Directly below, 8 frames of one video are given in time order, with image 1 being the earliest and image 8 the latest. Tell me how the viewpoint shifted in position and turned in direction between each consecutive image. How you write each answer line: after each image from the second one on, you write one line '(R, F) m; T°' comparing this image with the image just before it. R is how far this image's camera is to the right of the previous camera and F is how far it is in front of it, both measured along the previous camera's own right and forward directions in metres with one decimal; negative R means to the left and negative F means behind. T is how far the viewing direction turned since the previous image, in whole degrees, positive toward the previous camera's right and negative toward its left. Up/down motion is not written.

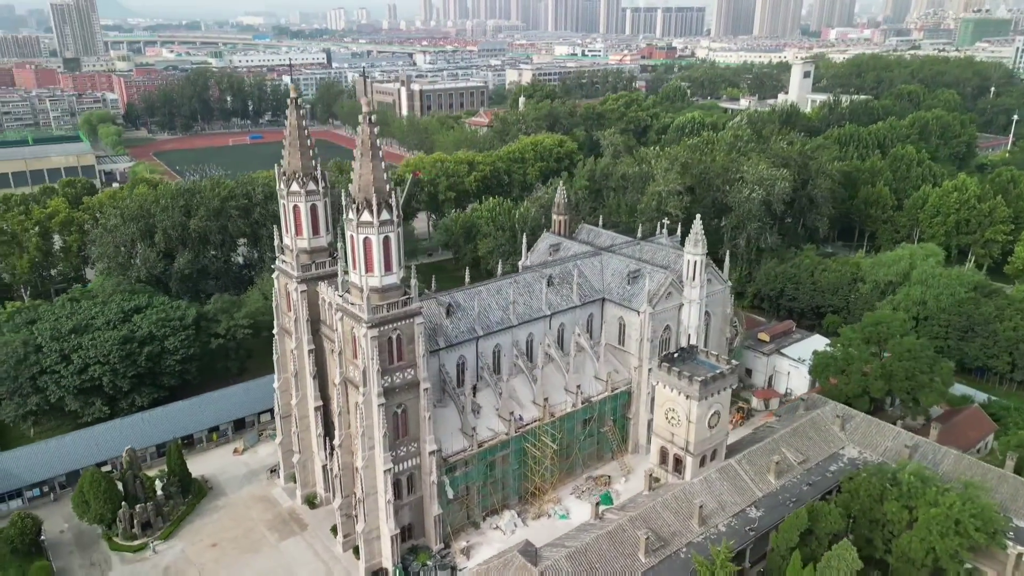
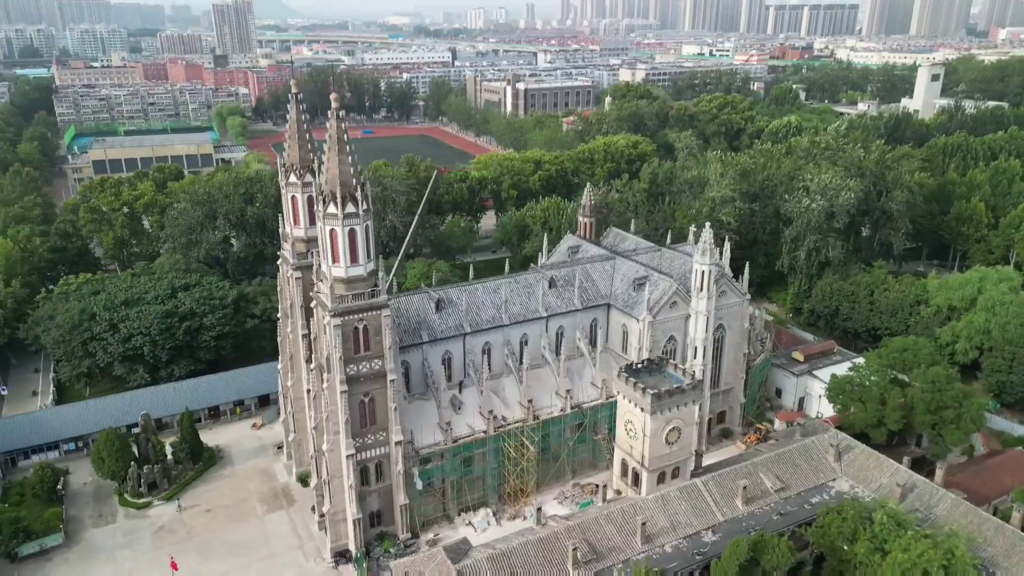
(+8.1, +0.7) m; -9°
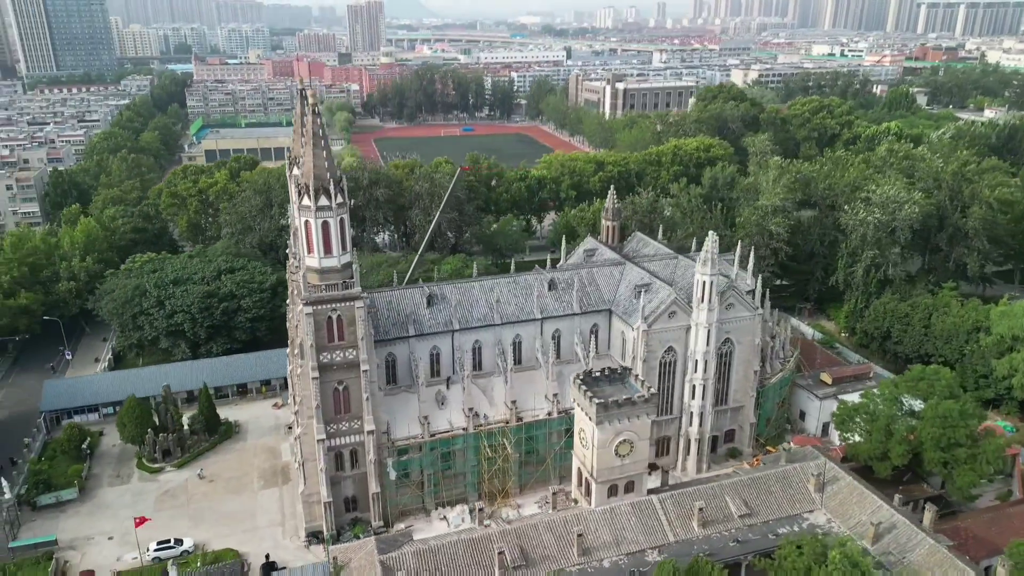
(+7.6, +0.7) m; -9°
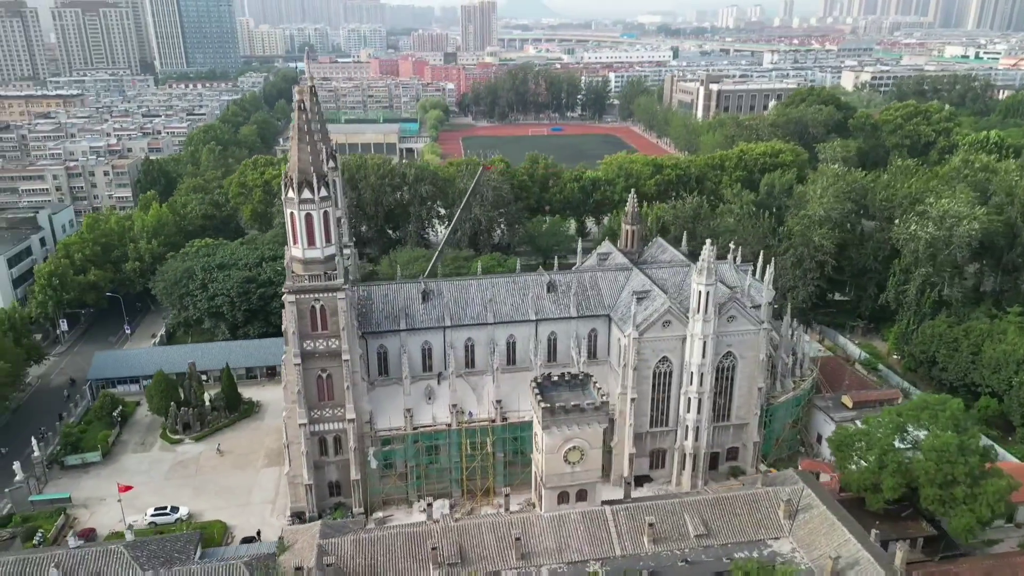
(+6.9, +0.5) m; -8°
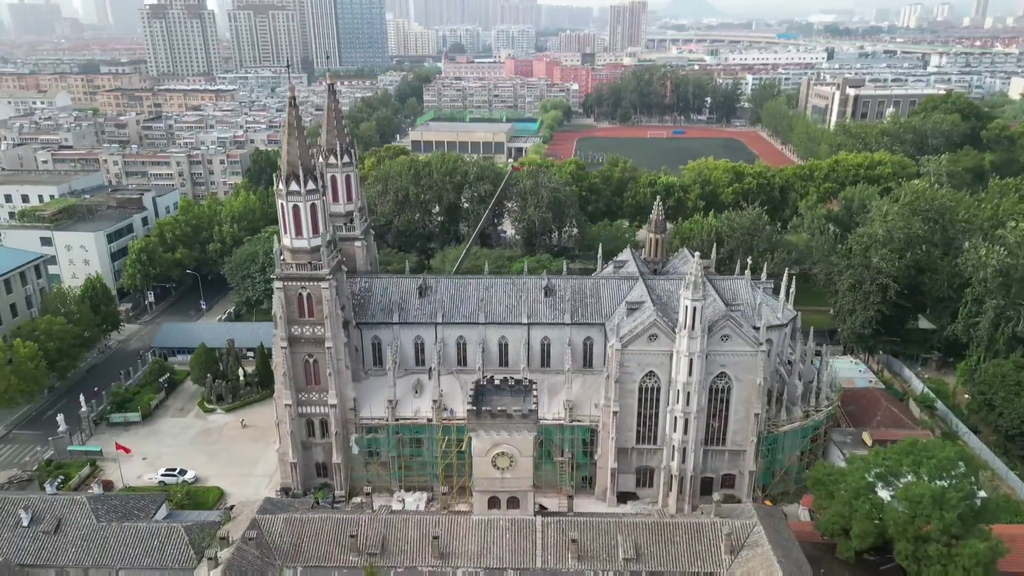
(+9.2, +1.0) m; -11°
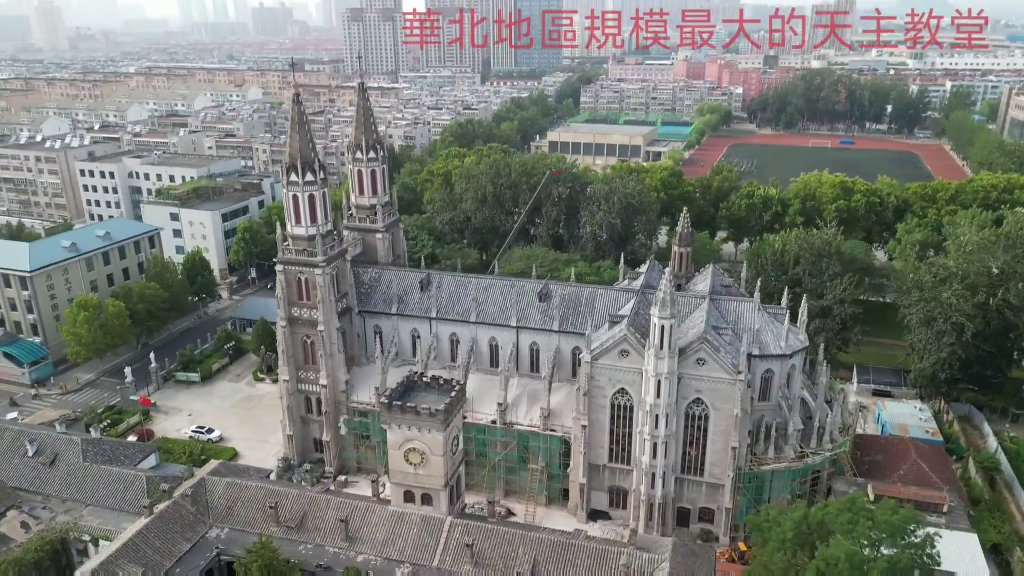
(+11.5, +1.4) m; -14°
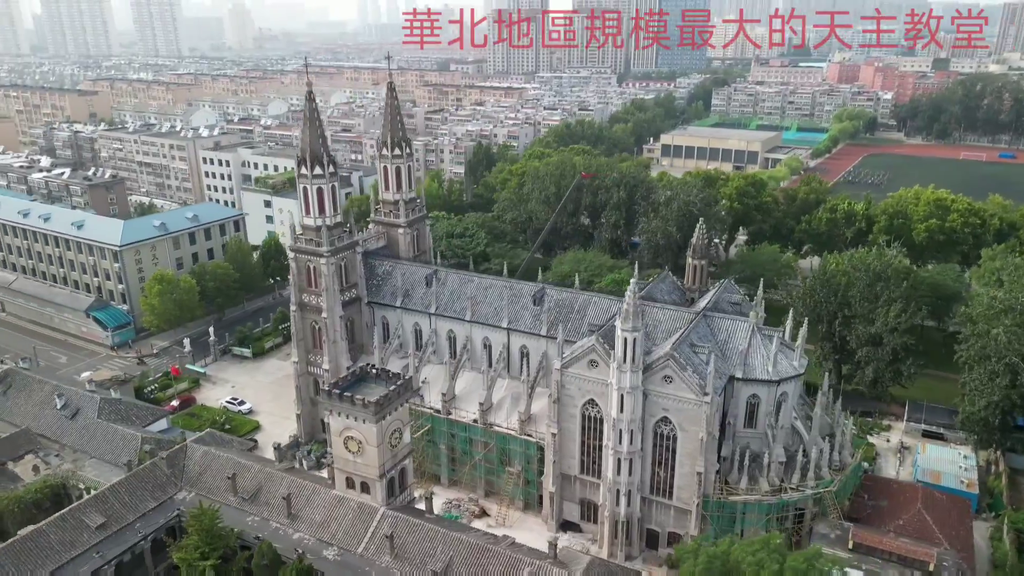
(+9.3, +1.0) m; -11°
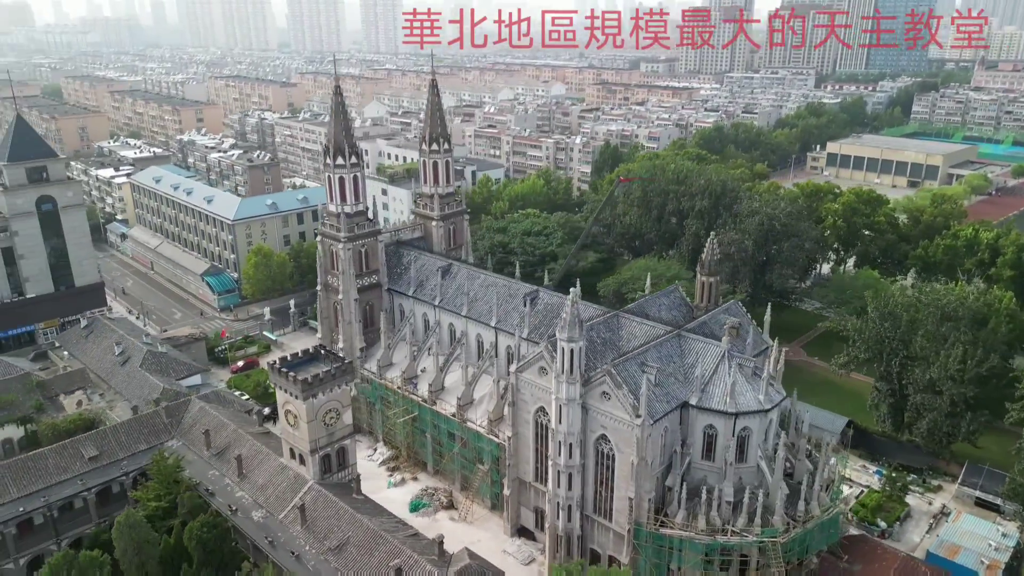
(+12.5, +1.7) m; -15°
